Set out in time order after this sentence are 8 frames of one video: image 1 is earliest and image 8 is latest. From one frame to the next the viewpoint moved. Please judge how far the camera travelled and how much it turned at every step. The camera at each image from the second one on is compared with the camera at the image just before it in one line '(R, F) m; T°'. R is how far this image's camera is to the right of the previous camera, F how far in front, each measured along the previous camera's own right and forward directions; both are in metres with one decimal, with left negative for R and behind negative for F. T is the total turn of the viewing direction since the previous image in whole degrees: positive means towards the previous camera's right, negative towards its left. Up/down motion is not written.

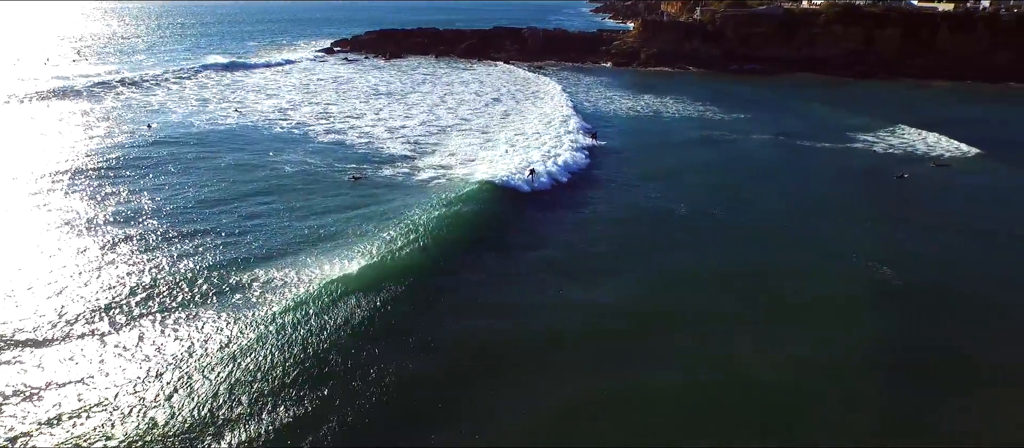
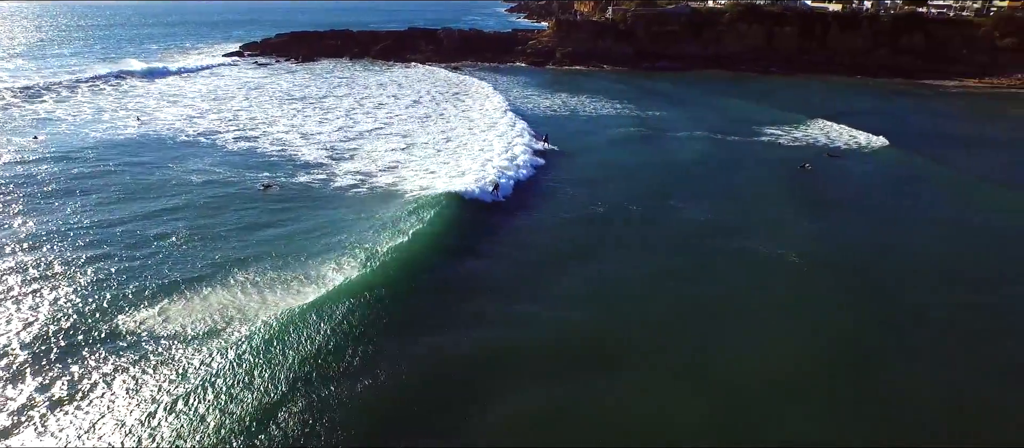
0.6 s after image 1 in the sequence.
(0.0, +0.1) m; +6°
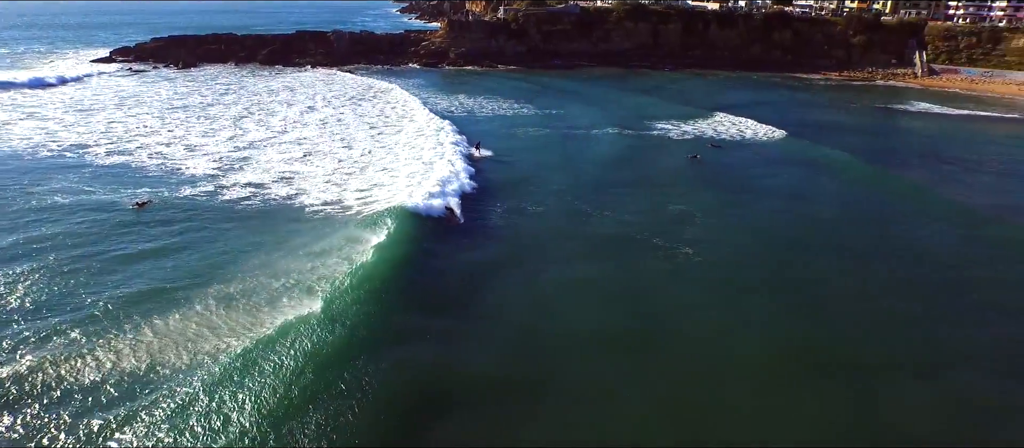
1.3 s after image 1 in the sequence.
(-0.2, +0.4) m; +8°
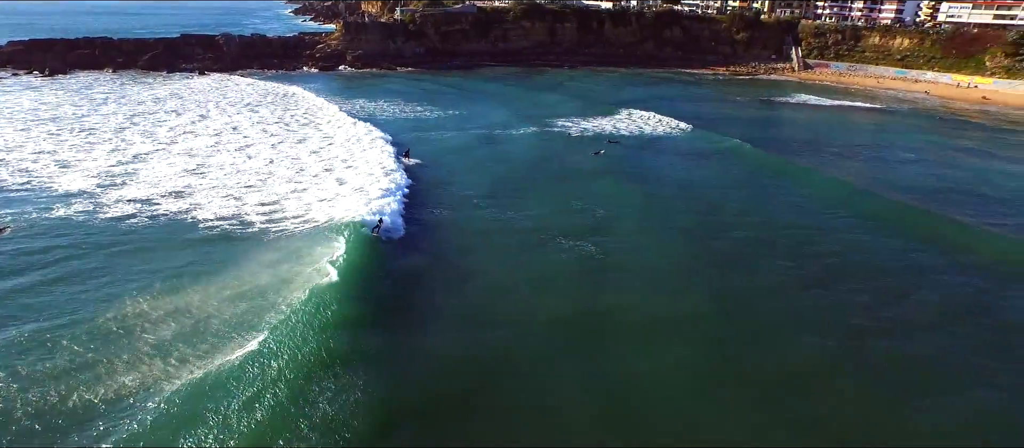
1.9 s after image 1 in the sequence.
(-0.1, +0.3) m; +8°
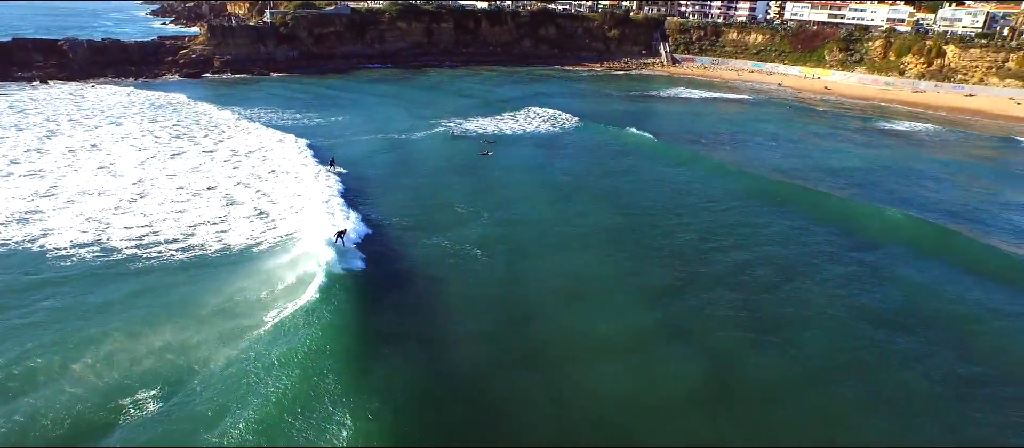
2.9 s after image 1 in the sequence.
(-0.2, +0.6) m; +9°
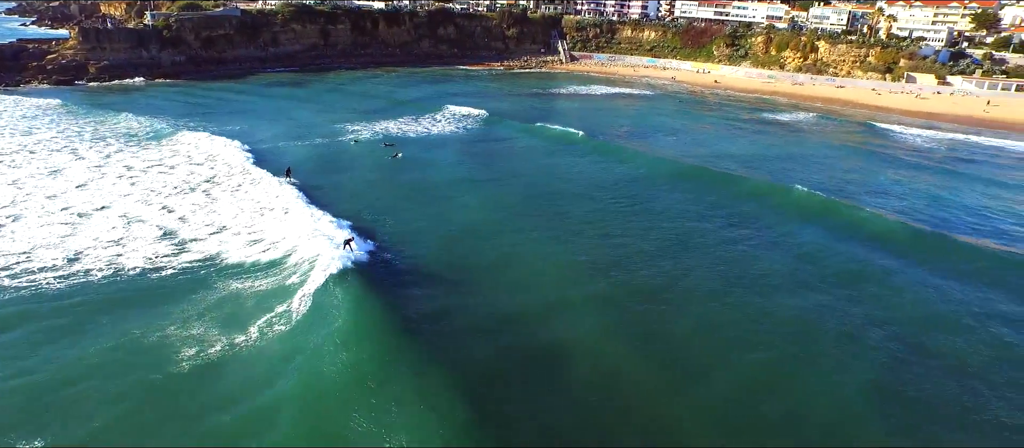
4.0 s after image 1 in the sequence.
(0.0, 0.0) m; +7°
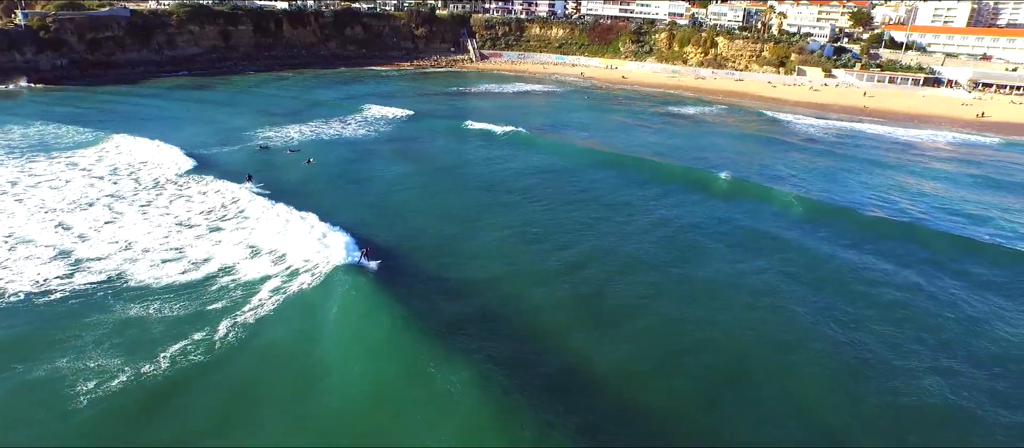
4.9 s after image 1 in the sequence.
(0.0, +0.1) m; +7°
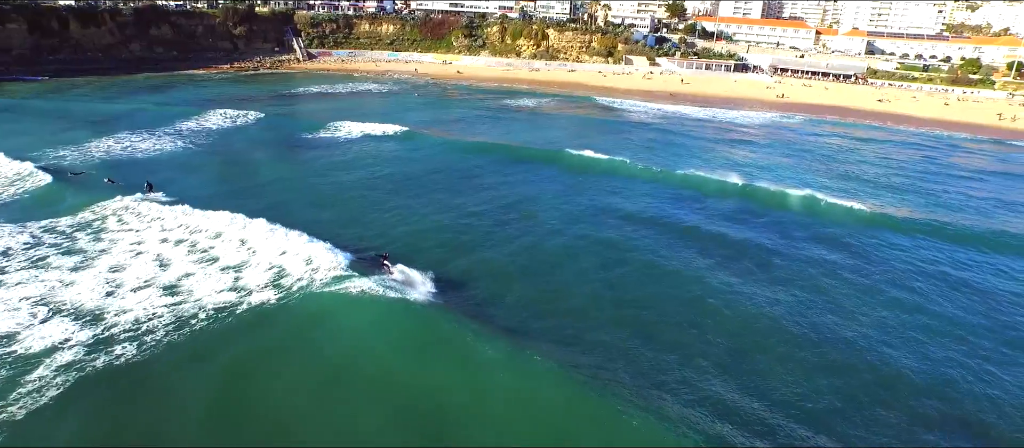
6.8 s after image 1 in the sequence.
(-0.3, +2.2) m; +12°
